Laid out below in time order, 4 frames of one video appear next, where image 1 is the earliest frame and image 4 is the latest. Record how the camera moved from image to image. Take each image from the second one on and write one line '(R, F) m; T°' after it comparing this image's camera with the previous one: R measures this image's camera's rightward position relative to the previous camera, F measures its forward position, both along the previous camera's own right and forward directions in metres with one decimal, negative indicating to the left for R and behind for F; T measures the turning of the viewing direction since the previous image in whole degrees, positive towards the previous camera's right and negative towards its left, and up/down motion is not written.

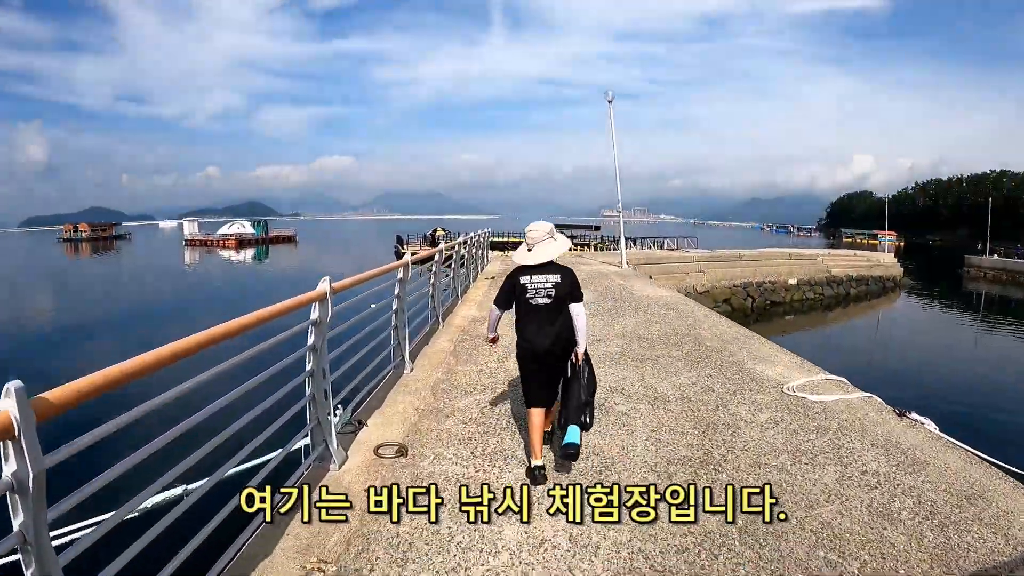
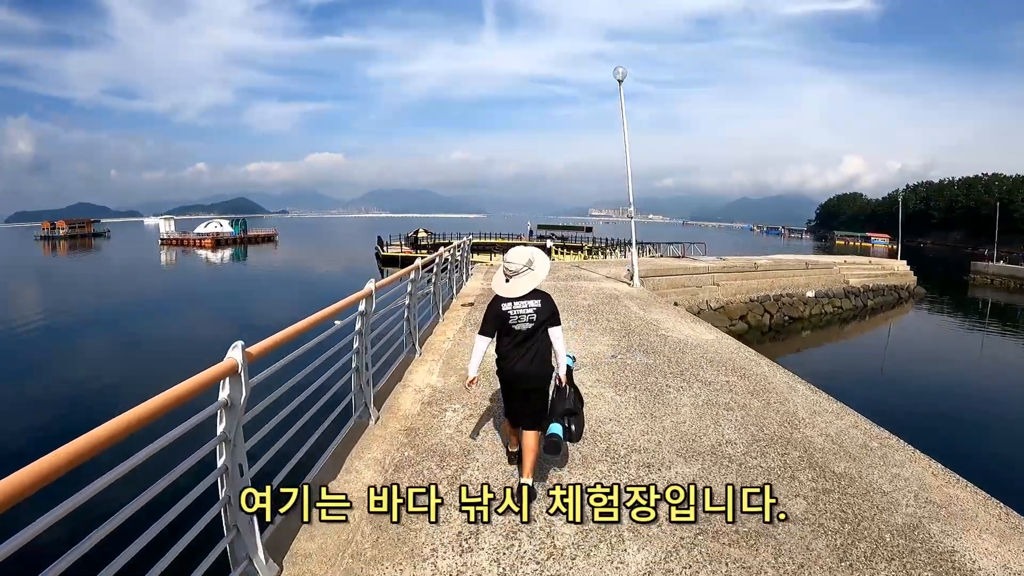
(0.0, +1.1) m; +1°
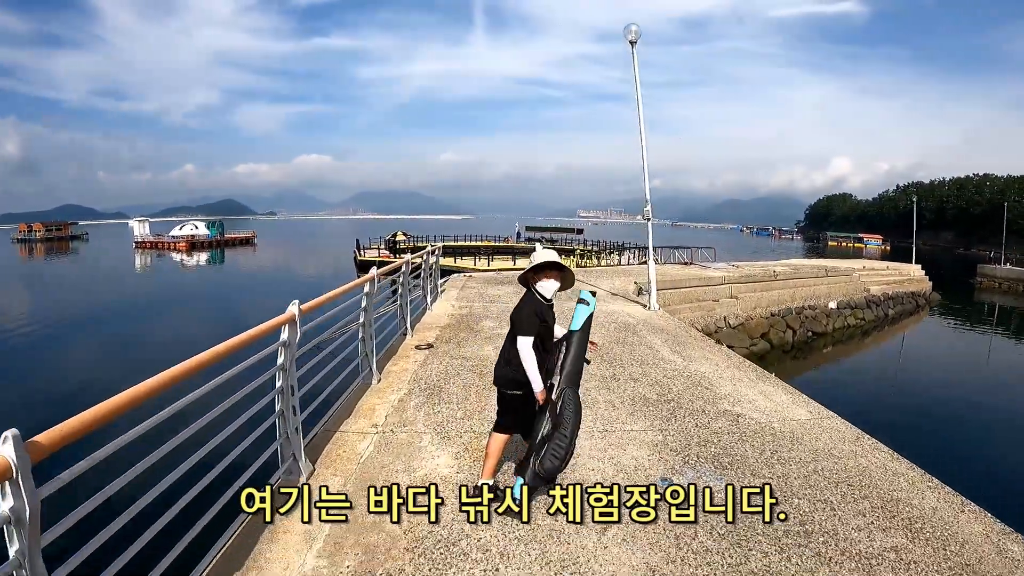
(+0.1, +1.2) m; +1°
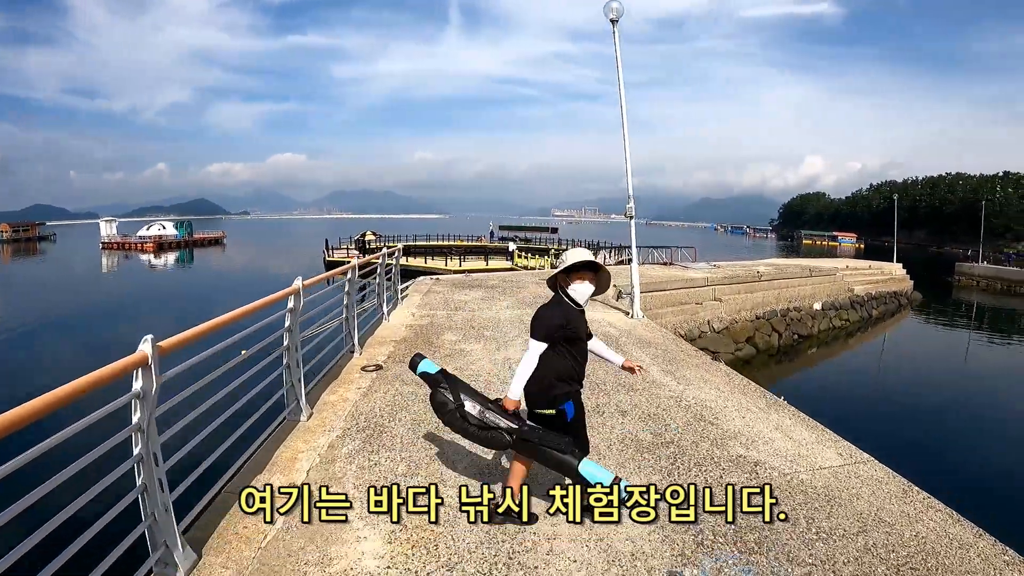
(+0.1, +0.4) m; +2°
